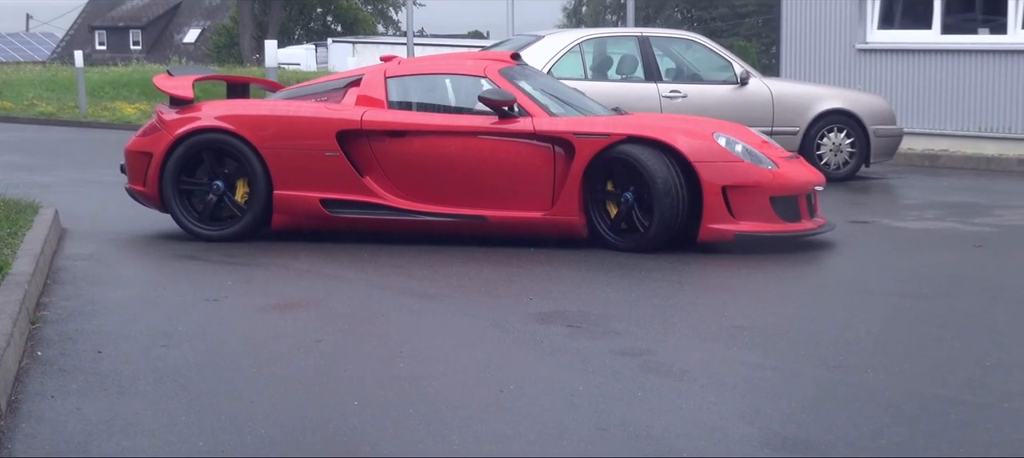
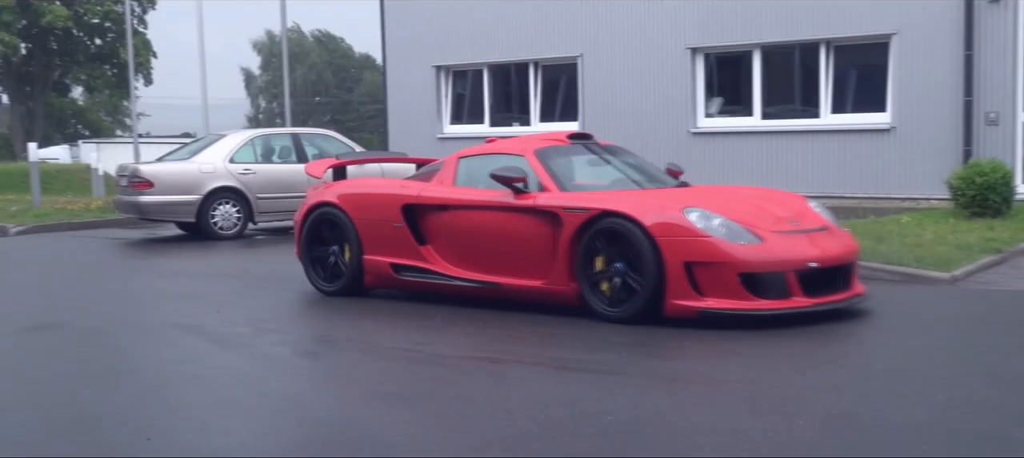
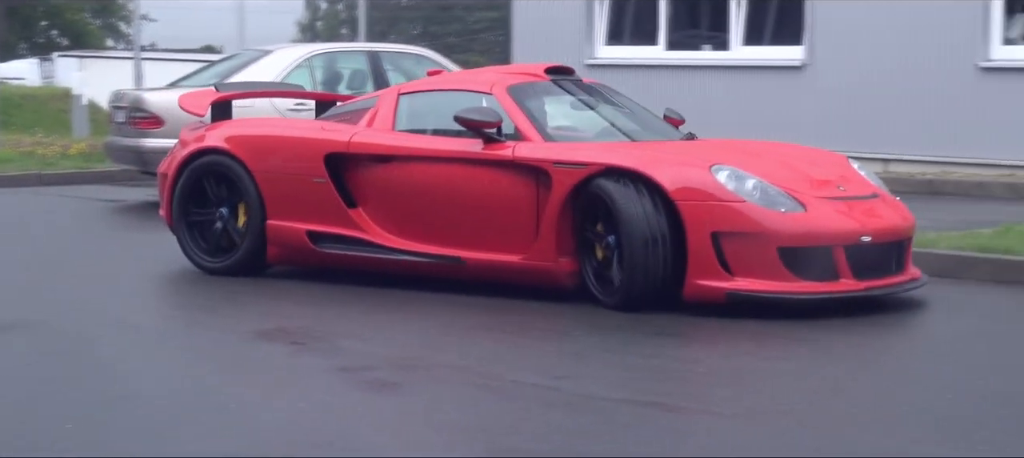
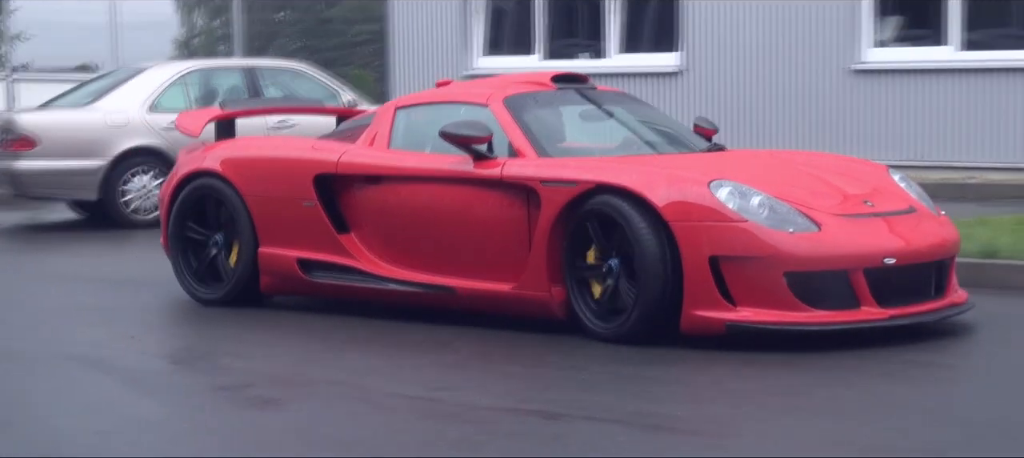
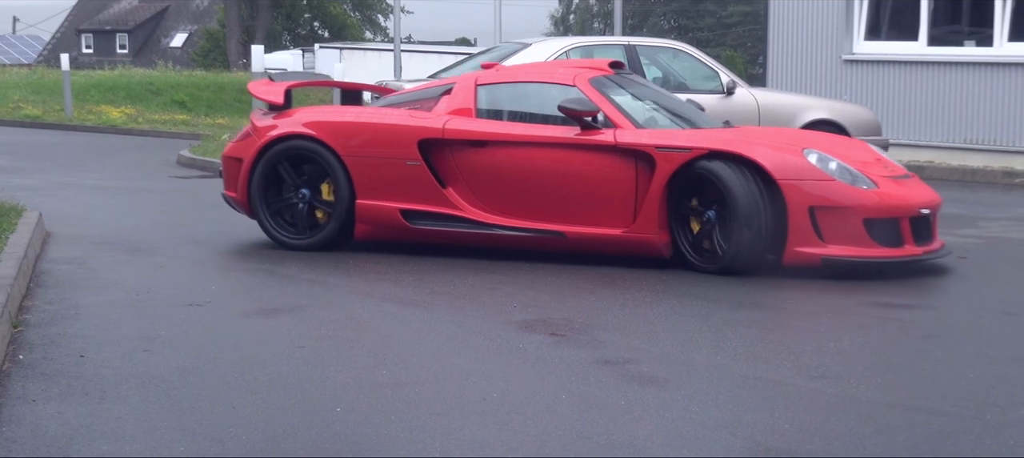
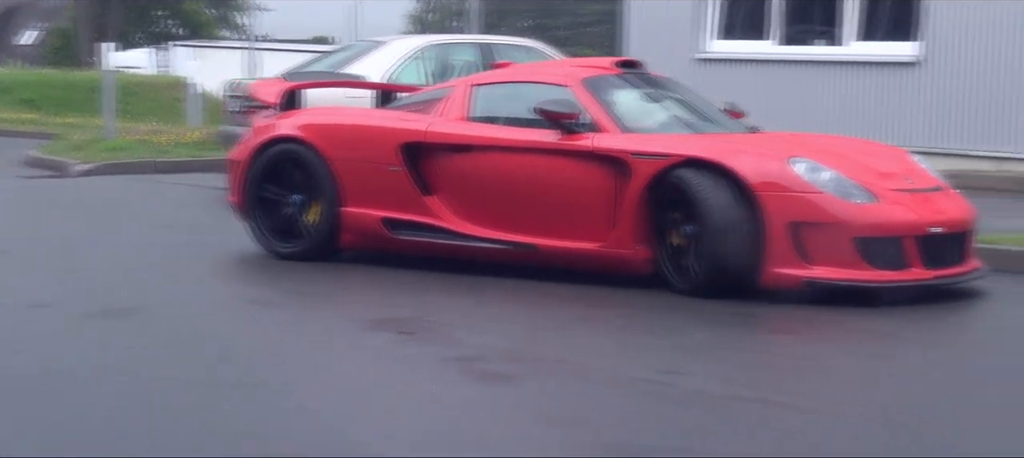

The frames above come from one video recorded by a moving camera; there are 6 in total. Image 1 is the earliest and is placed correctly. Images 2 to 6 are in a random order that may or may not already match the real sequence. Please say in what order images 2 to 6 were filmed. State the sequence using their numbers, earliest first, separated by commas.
5, 6, 3, 4, 2
